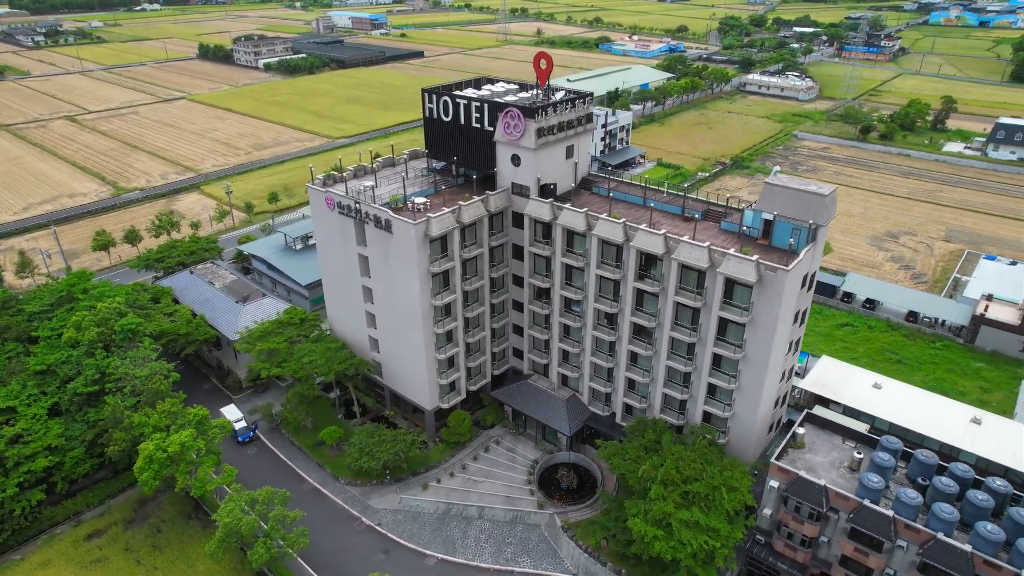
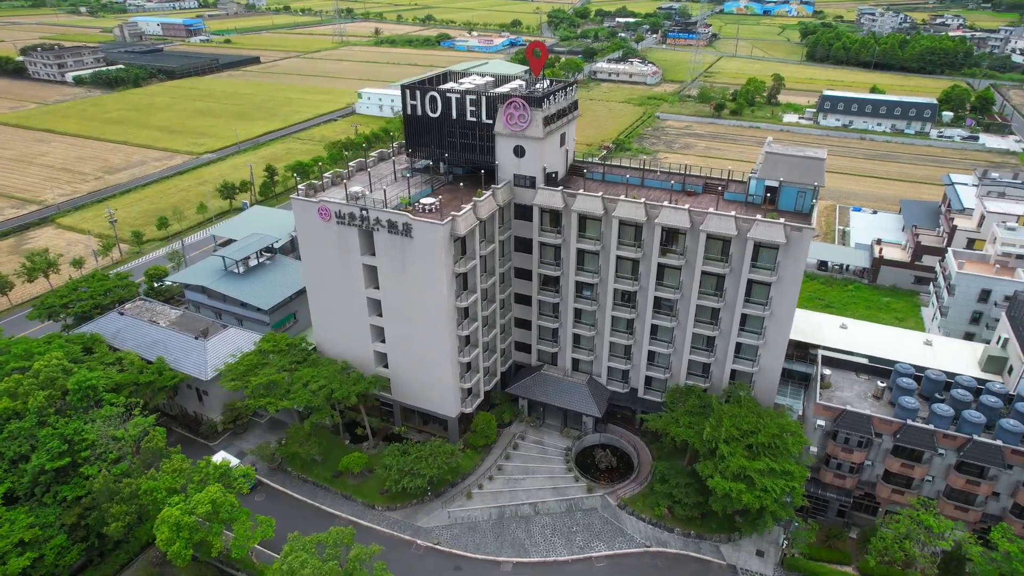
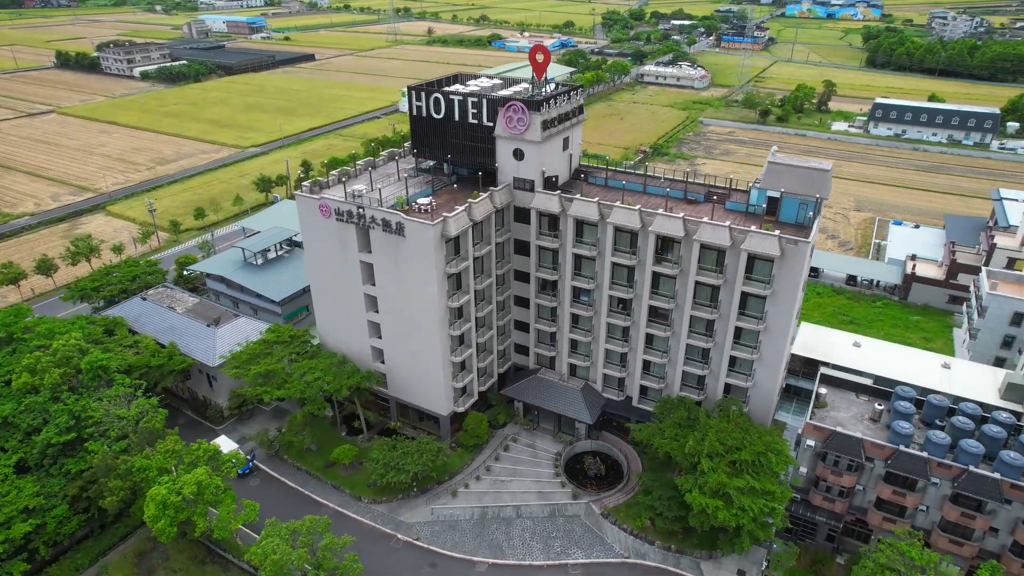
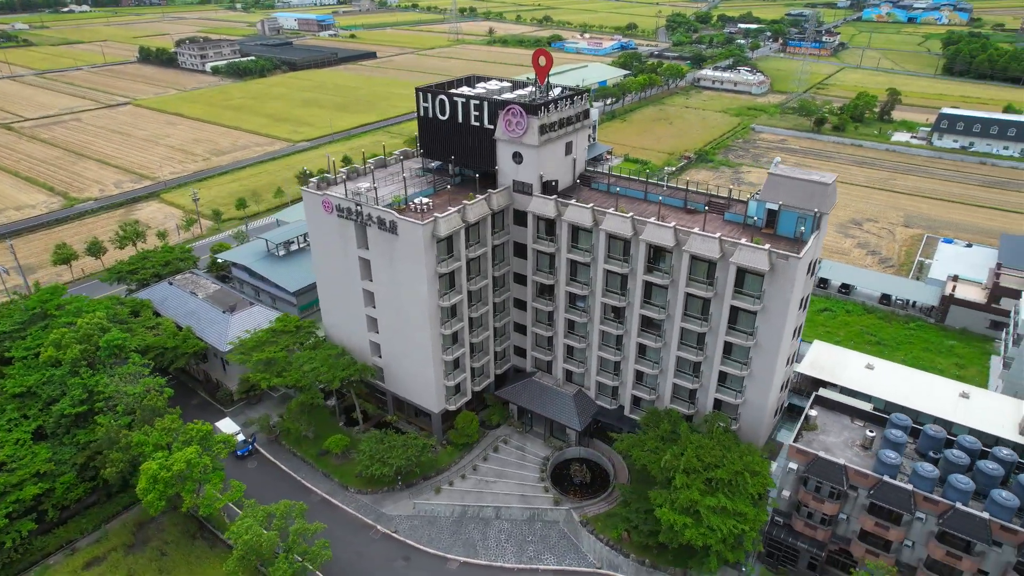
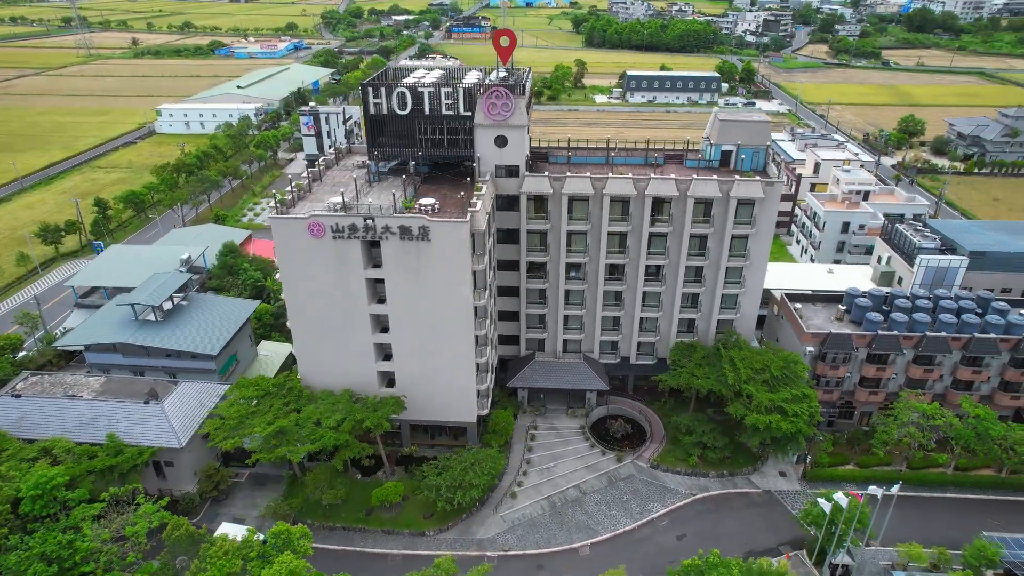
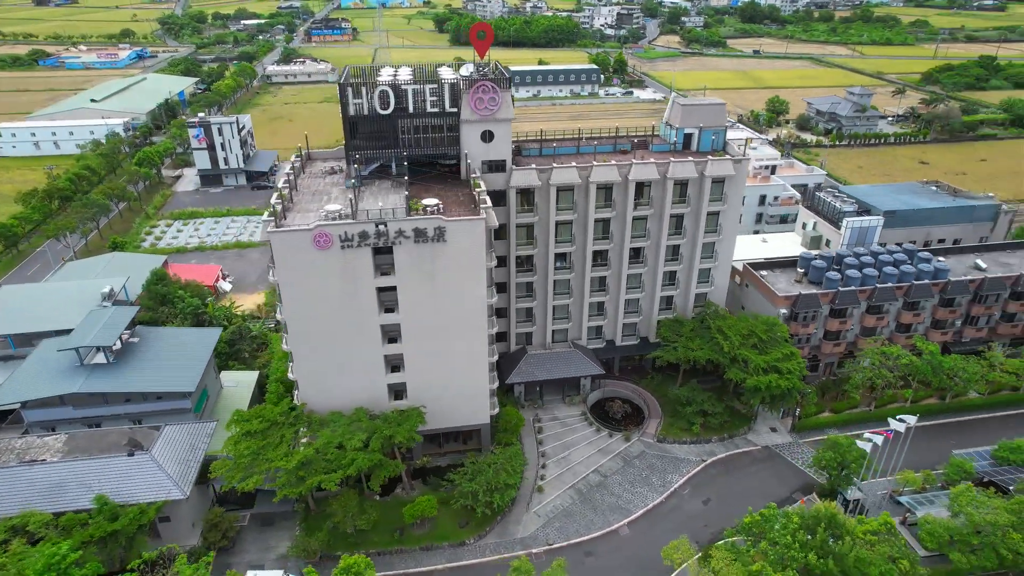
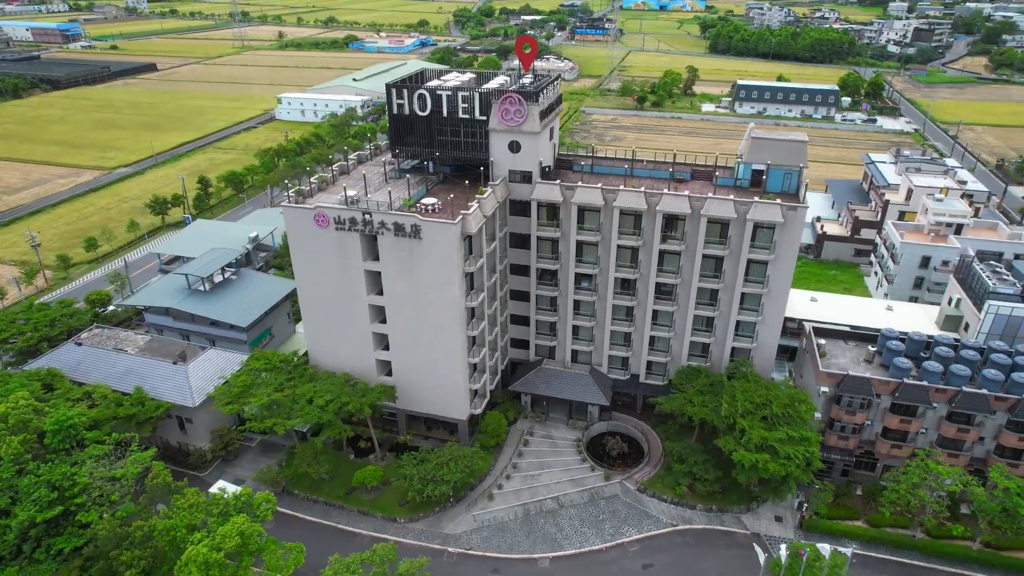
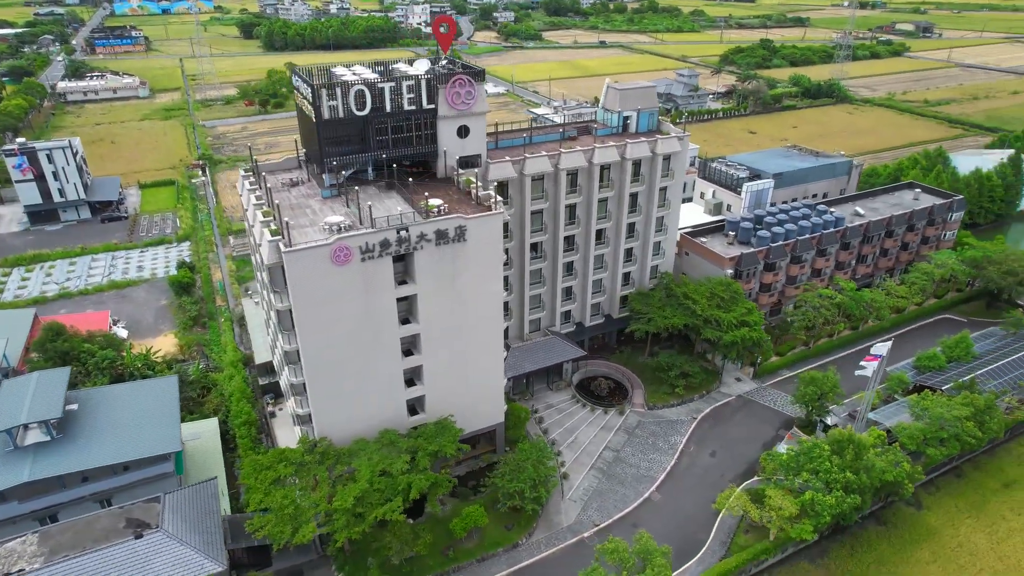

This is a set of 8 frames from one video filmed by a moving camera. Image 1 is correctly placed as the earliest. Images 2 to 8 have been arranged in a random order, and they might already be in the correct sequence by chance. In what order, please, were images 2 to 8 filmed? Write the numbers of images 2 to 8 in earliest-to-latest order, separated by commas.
4, 3, 2, 7, 5, 6, 8
